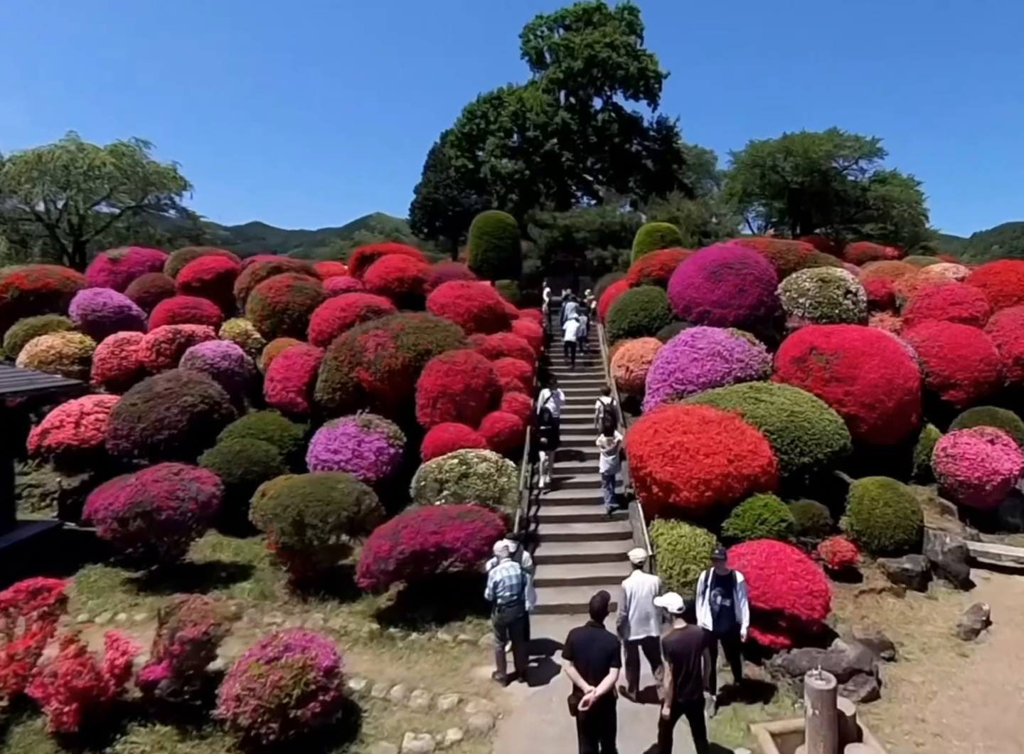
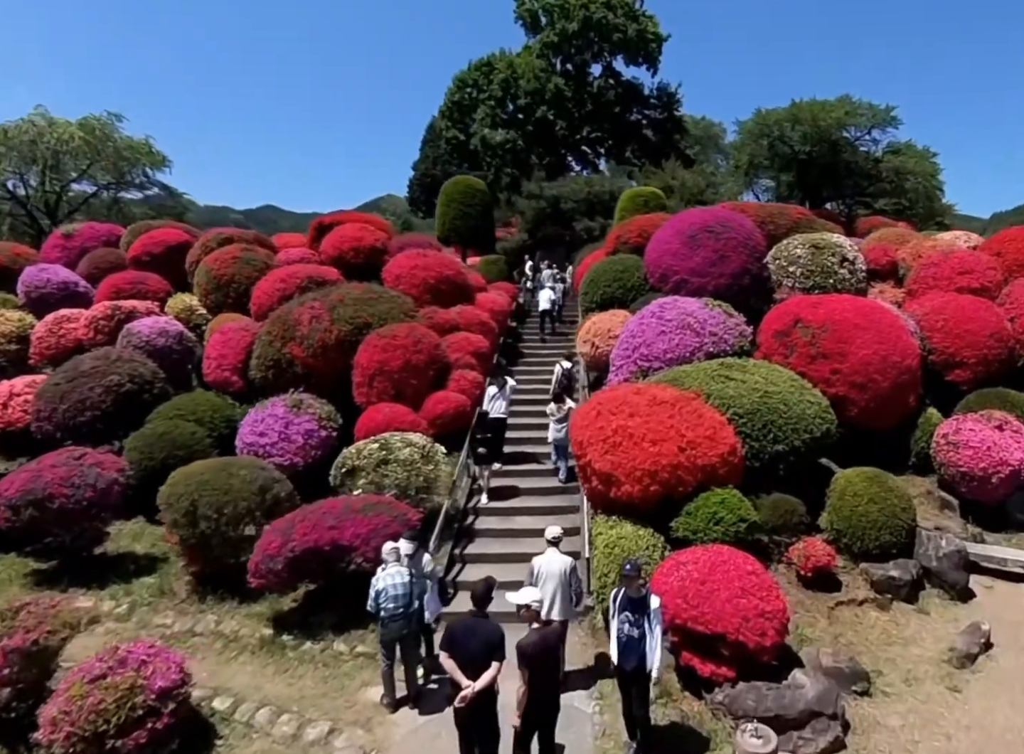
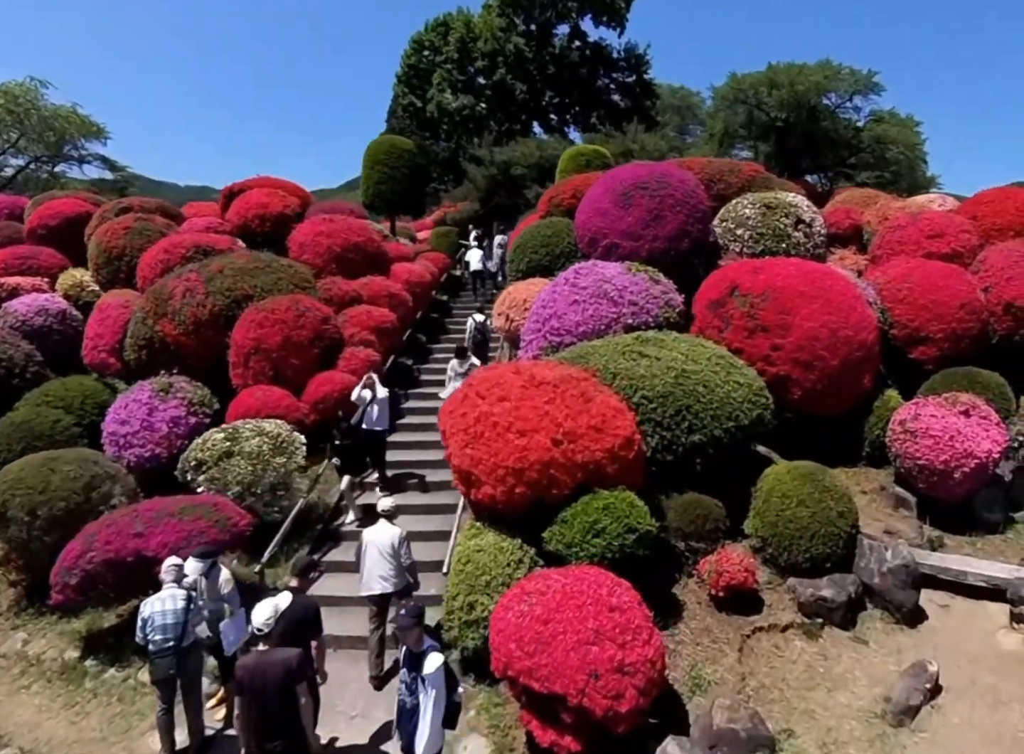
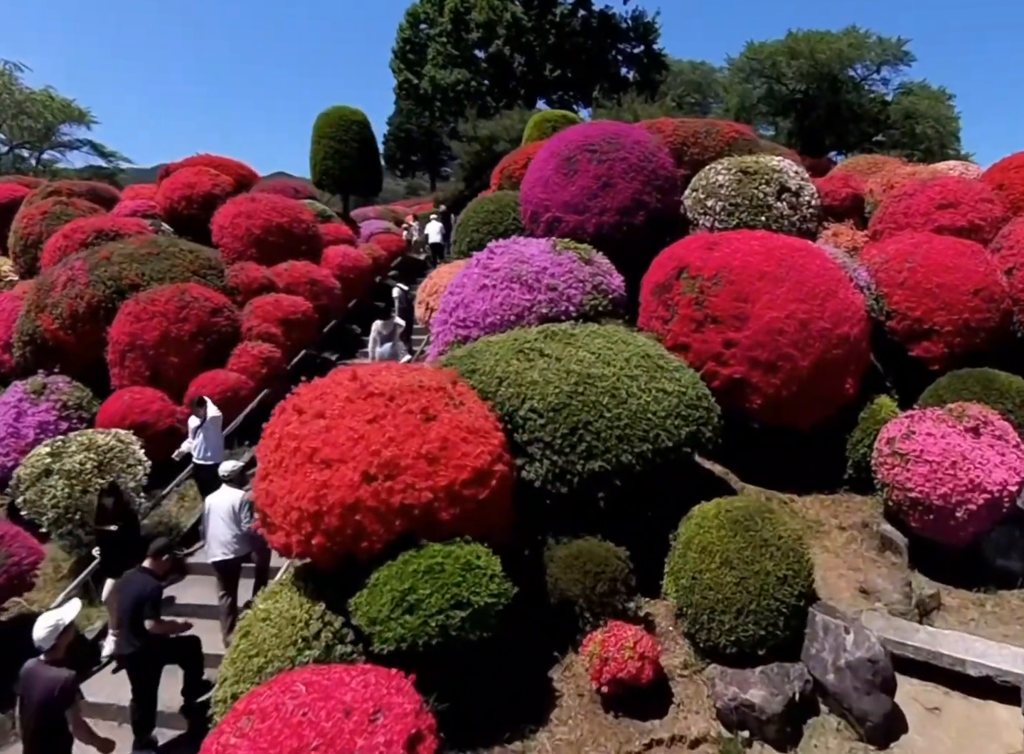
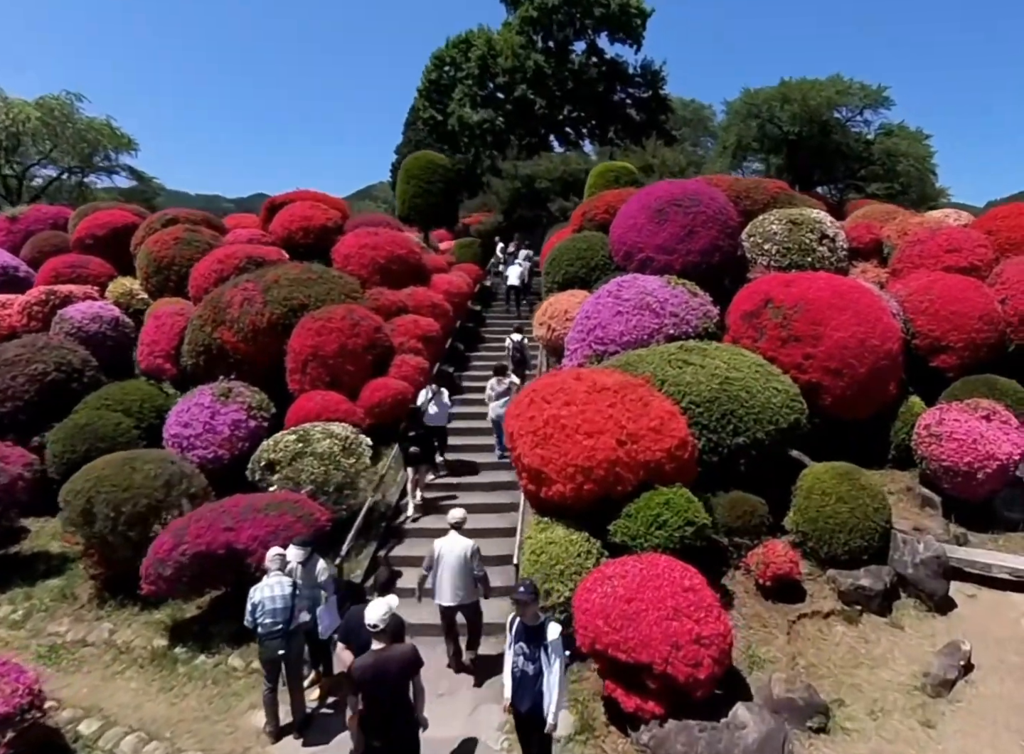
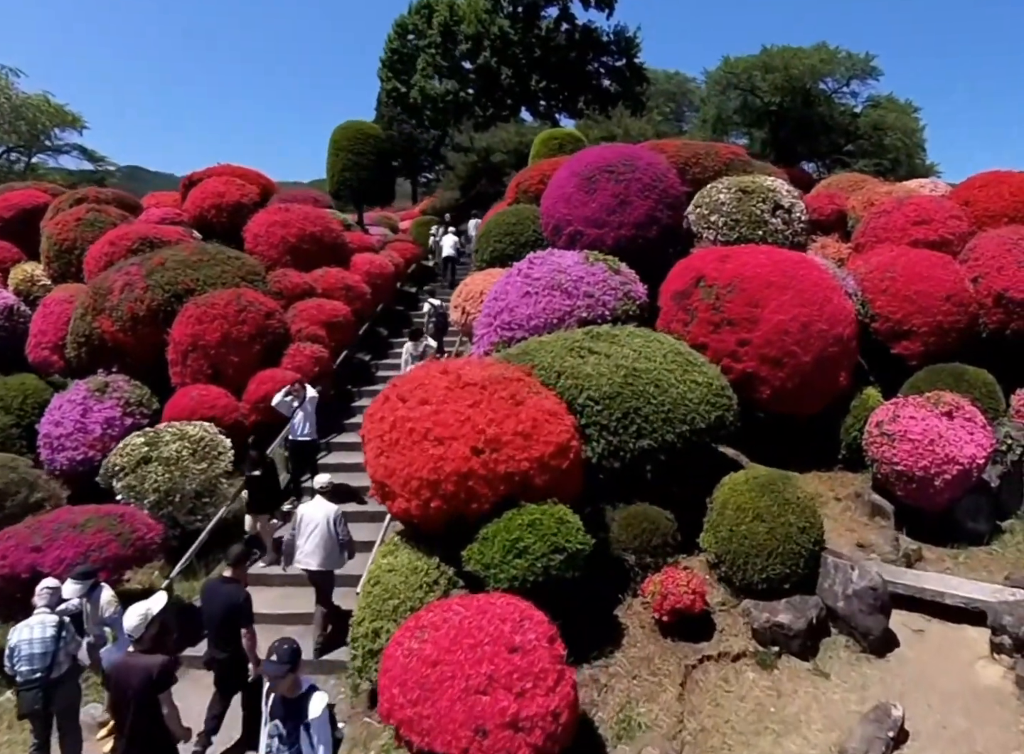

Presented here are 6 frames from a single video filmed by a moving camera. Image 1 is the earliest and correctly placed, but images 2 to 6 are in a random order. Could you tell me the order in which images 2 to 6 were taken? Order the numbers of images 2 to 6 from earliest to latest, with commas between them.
2, 5, 3, 6, 4
